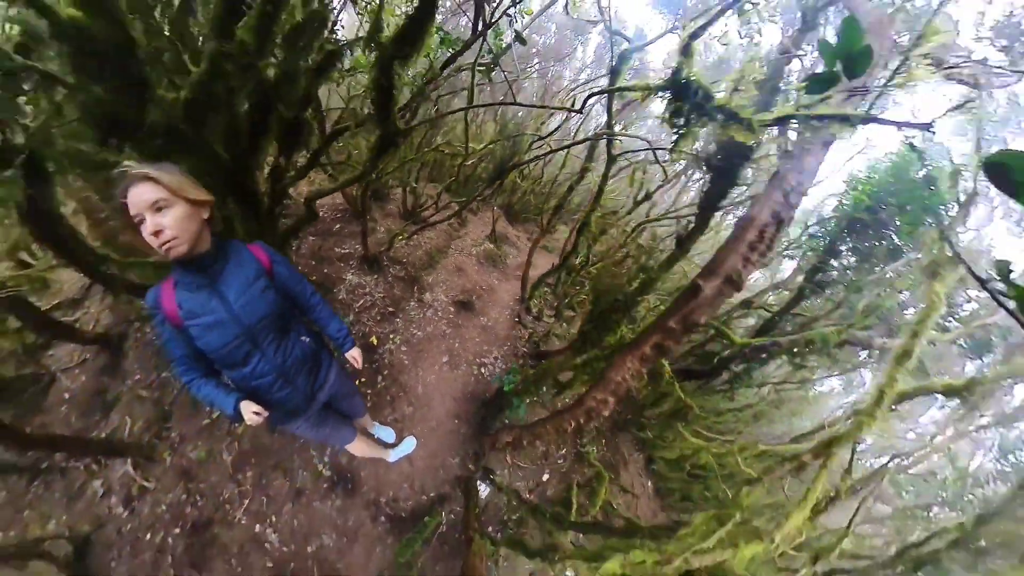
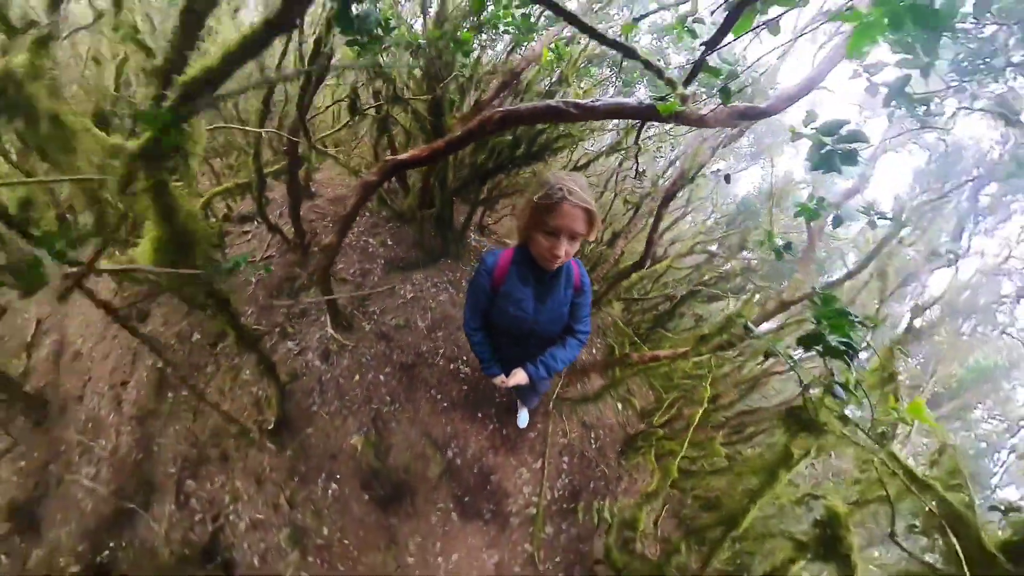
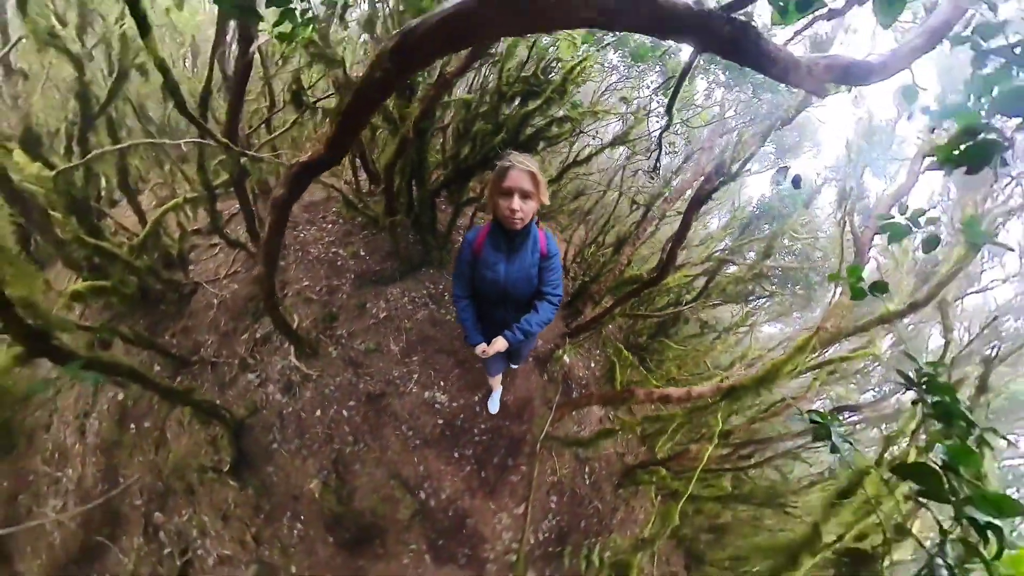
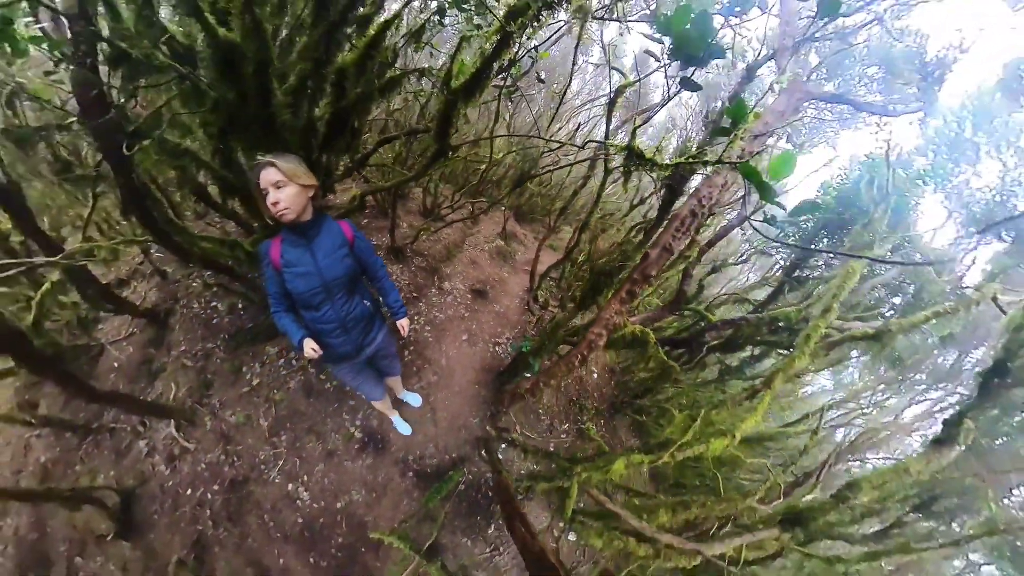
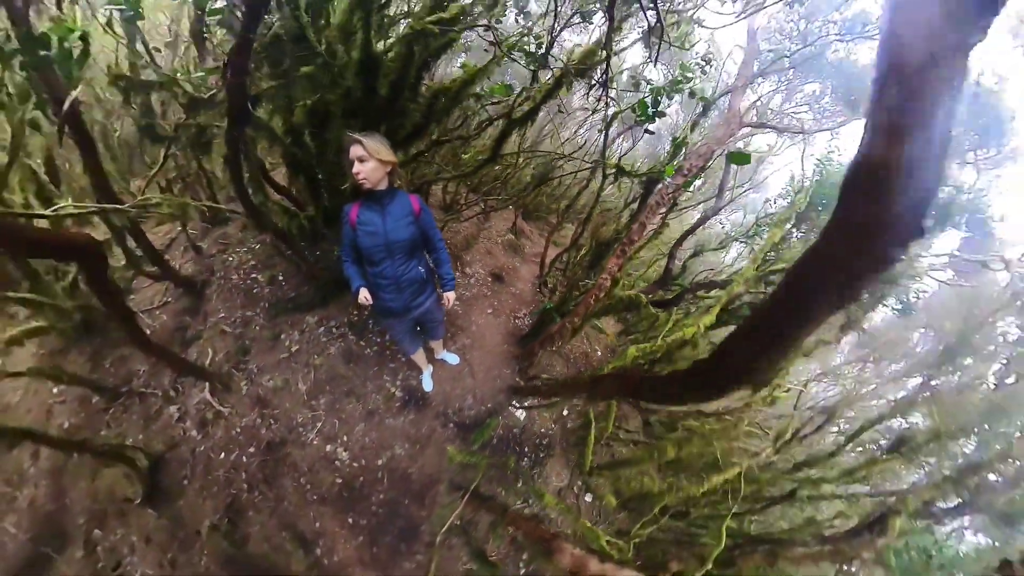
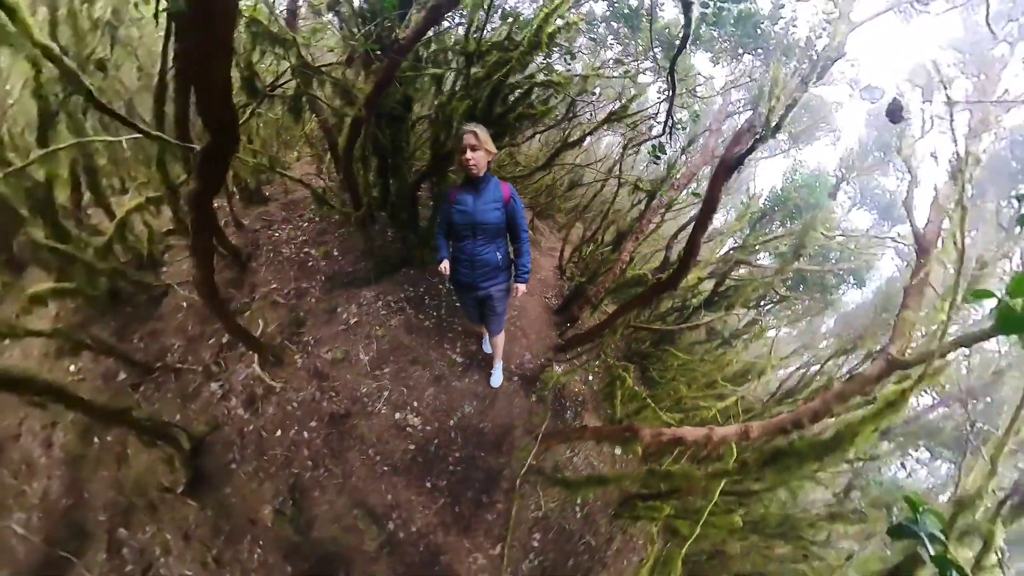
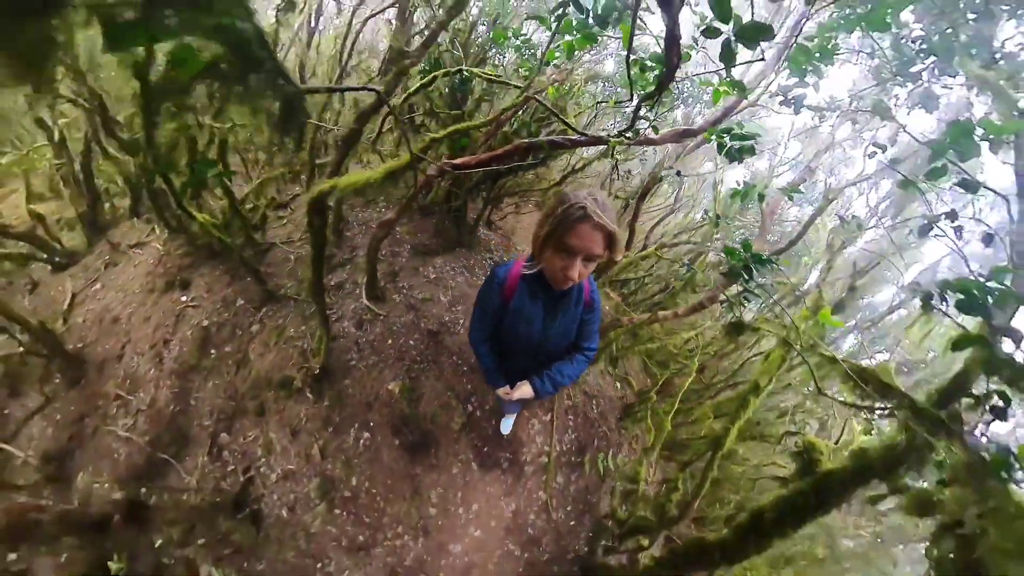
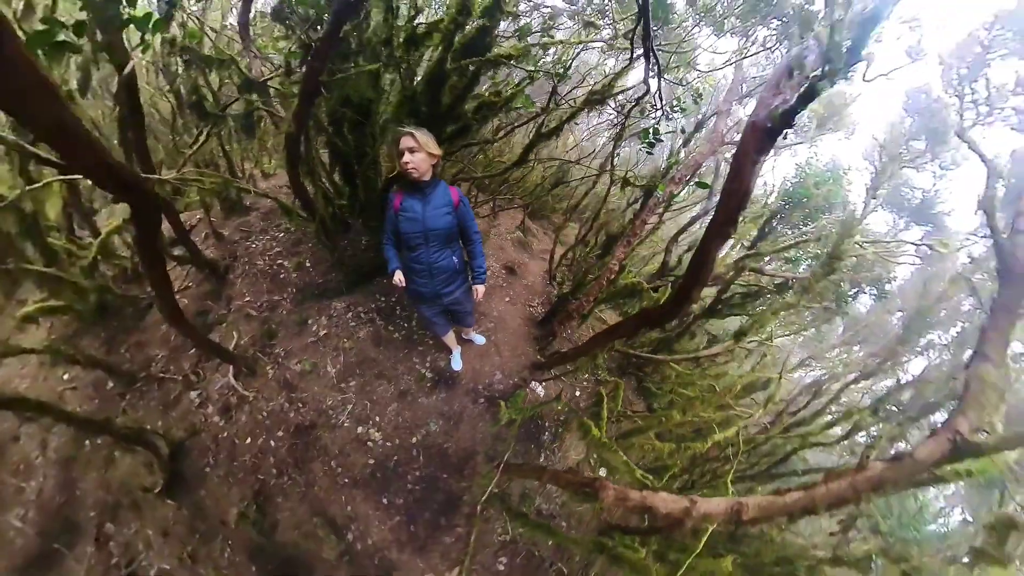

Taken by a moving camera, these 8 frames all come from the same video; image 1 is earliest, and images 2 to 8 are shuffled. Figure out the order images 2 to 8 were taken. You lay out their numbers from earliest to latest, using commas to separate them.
4, 5, 8, 6, 3, 2, 7
